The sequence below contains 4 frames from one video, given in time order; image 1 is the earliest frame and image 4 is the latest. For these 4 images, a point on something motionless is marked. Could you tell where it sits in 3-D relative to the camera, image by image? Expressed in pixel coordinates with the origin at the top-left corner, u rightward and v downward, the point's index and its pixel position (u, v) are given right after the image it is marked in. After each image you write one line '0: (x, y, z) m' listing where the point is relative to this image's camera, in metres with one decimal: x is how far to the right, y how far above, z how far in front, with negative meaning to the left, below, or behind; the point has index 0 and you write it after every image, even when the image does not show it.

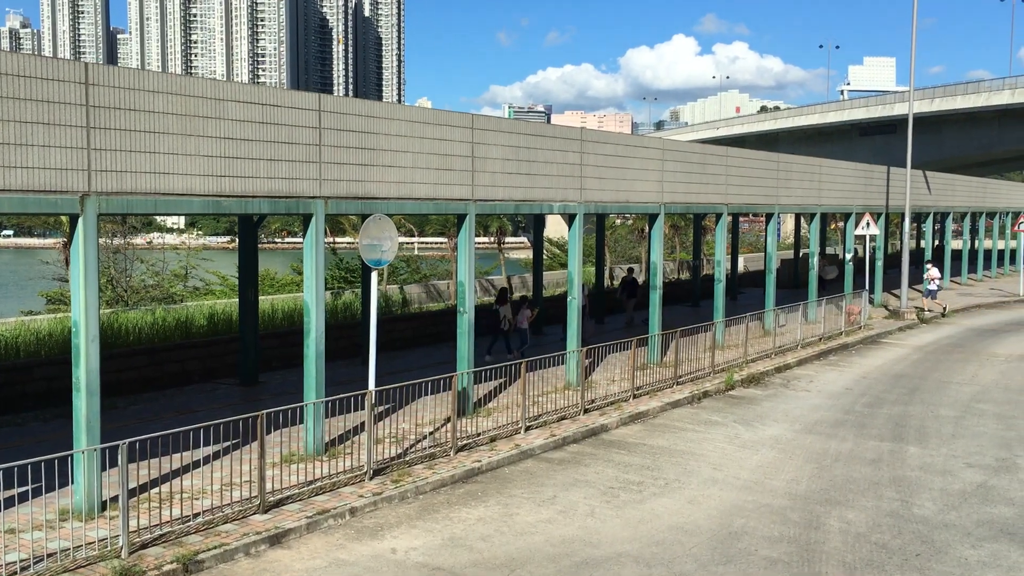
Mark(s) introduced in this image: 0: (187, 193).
0: (-2.8, +0.8, +8.3) m
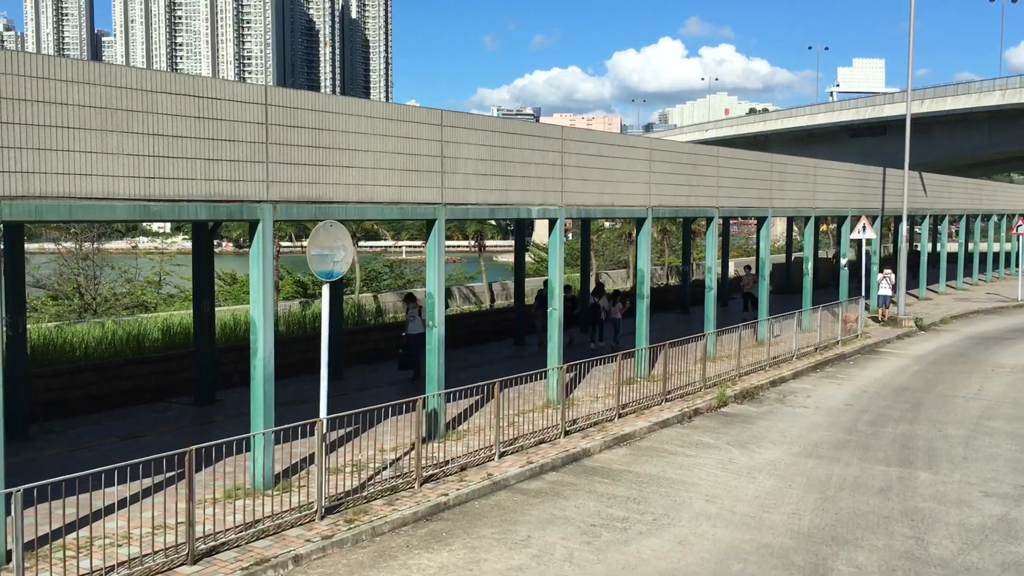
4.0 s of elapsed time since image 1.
0: (-3.1, +0.7, +7.3) m
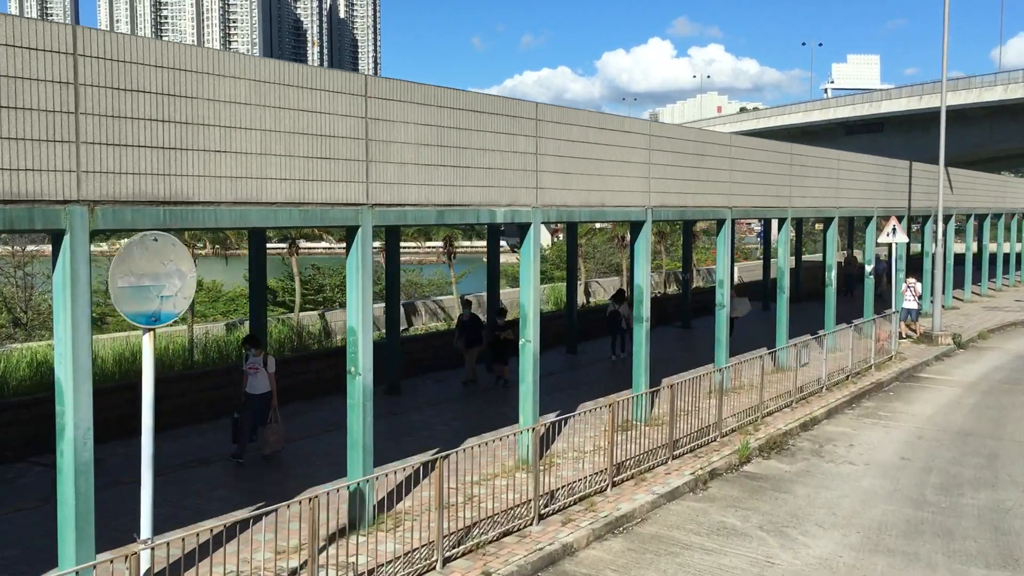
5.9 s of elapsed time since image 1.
0: (-3.4, +0.4, +4.4) m
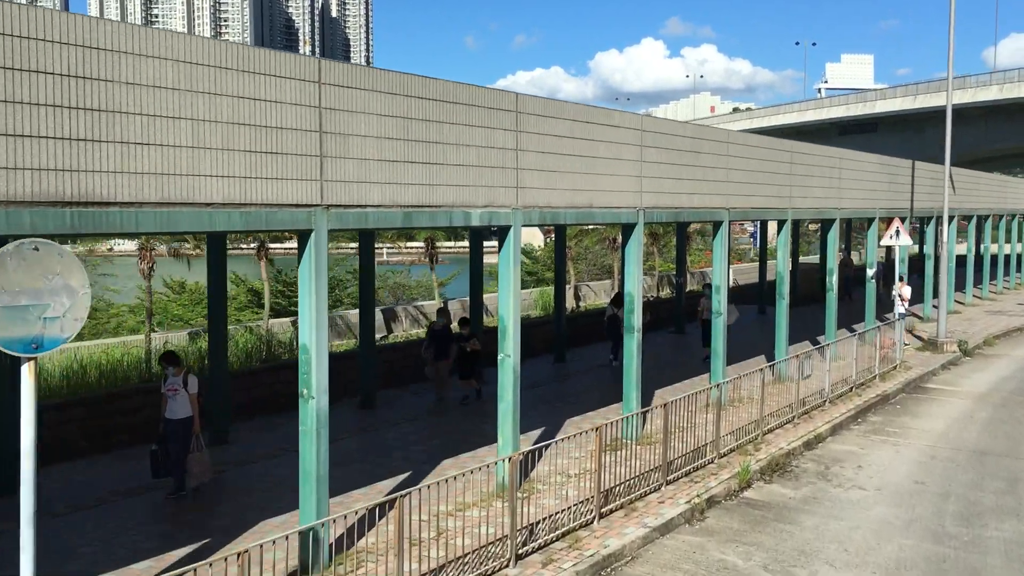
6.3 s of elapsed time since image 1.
0: (-3.6, +0.3, +3.5) m
